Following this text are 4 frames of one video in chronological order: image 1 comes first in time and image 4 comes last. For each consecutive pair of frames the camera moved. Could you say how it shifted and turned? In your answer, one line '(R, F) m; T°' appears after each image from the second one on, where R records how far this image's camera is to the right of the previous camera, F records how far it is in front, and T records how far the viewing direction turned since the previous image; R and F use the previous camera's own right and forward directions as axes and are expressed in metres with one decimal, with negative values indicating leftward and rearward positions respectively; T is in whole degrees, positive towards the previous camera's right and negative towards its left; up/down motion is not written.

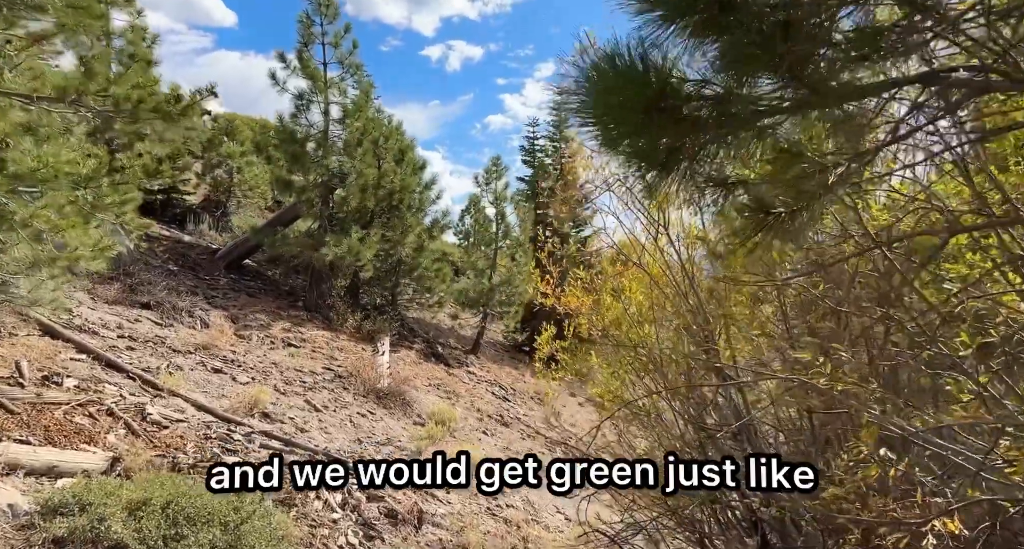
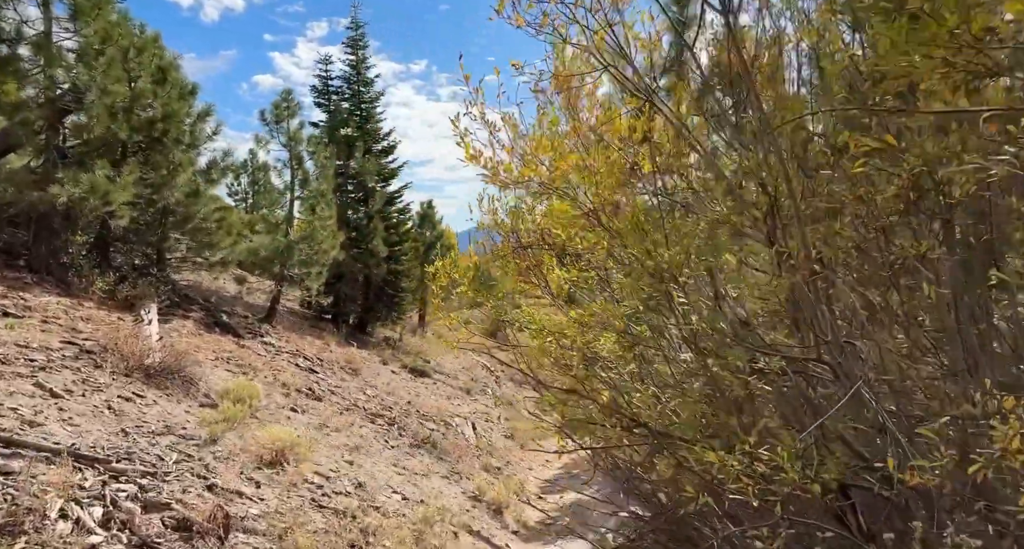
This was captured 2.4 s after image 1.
(-0.5, +2.0) m; +17°
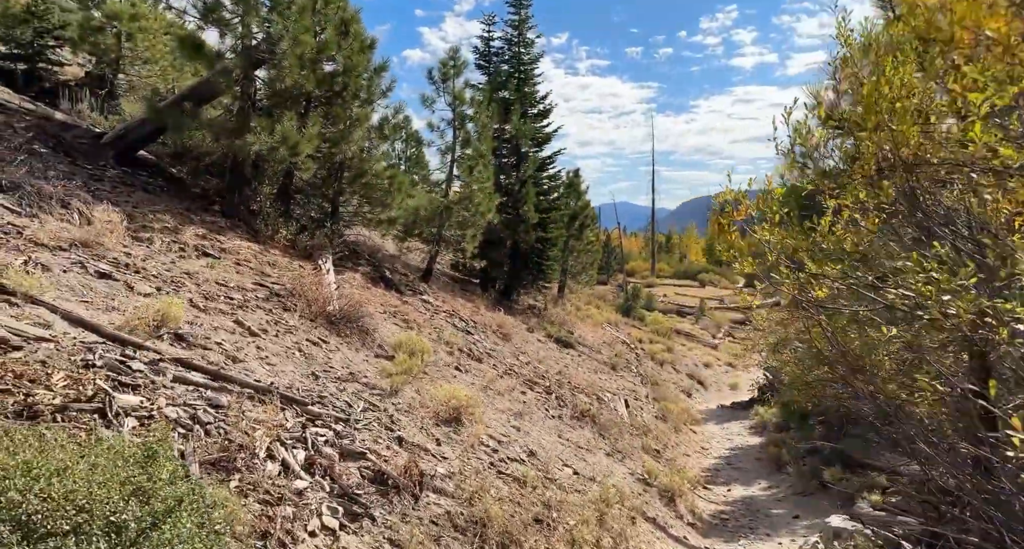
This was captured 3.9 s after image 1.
(-0.8, +0.5) m; -10°
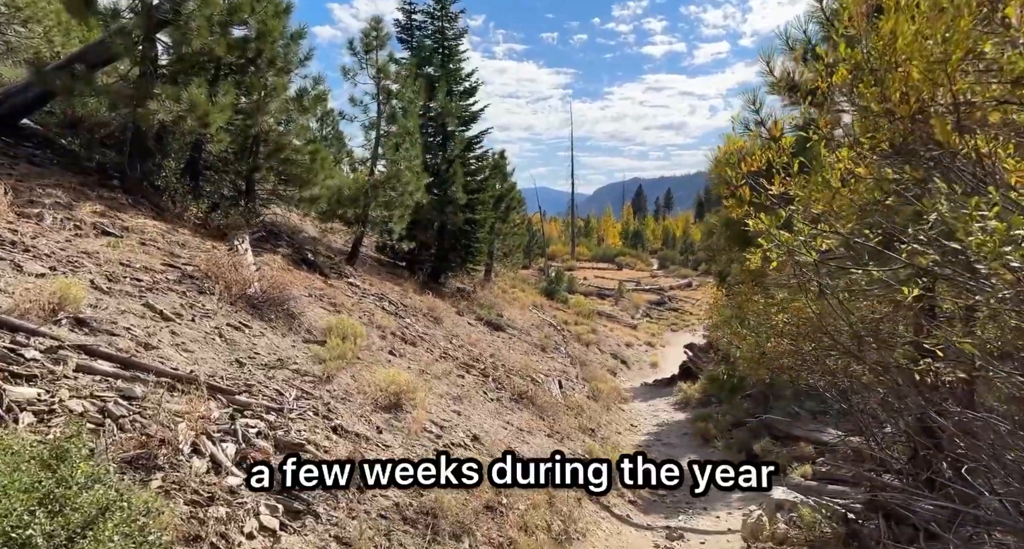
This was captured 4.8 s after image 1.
(-0.3, +0.4) m; +7°
